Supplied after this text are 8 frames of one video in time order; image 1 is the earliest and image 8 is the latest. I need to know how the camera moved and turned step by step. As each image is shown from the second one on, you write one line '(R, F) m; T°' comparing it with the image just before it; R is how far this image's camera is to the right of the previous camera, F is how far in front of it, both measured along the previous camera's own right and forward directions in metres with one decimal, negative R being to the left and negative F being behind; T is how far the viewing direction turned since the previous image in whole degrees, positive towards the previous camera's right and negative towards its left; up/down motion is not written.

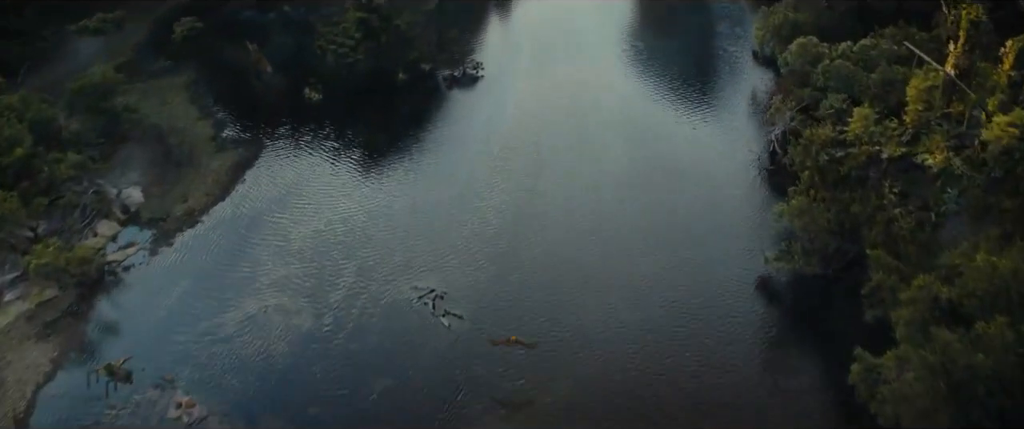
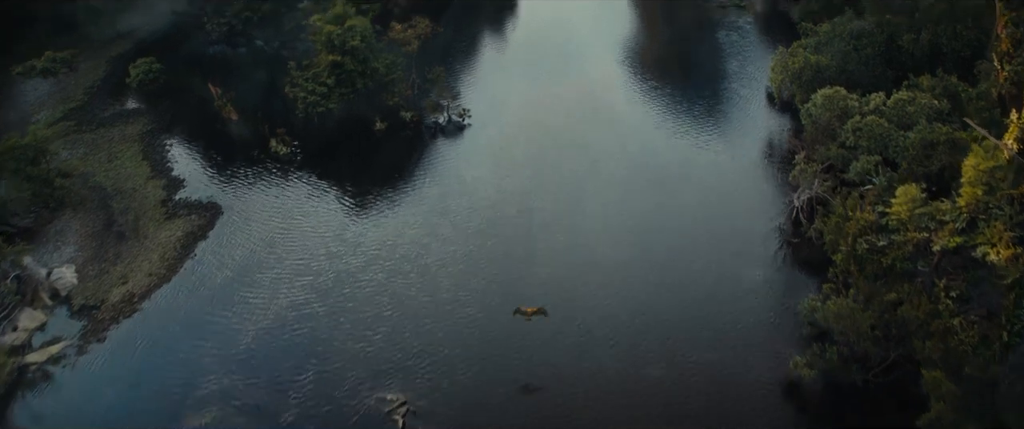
(+0.1, +1.5) m; 0°
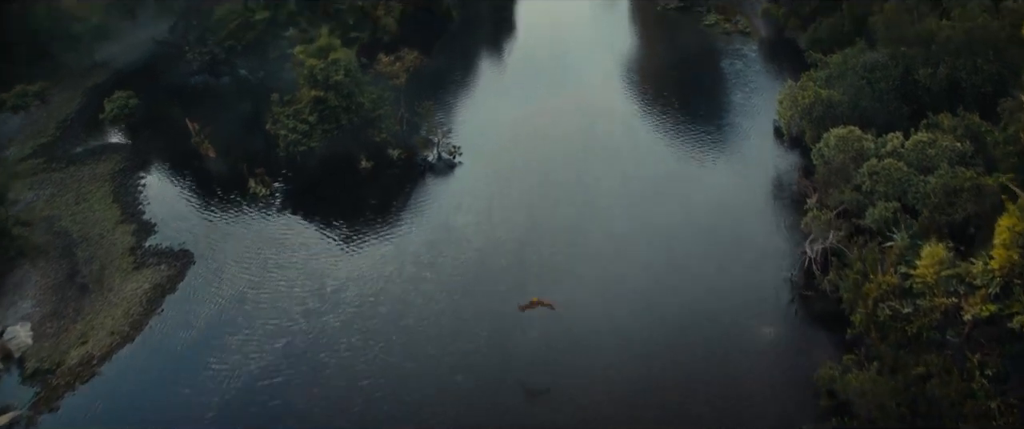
(+0.1, +0.8) m; 0°
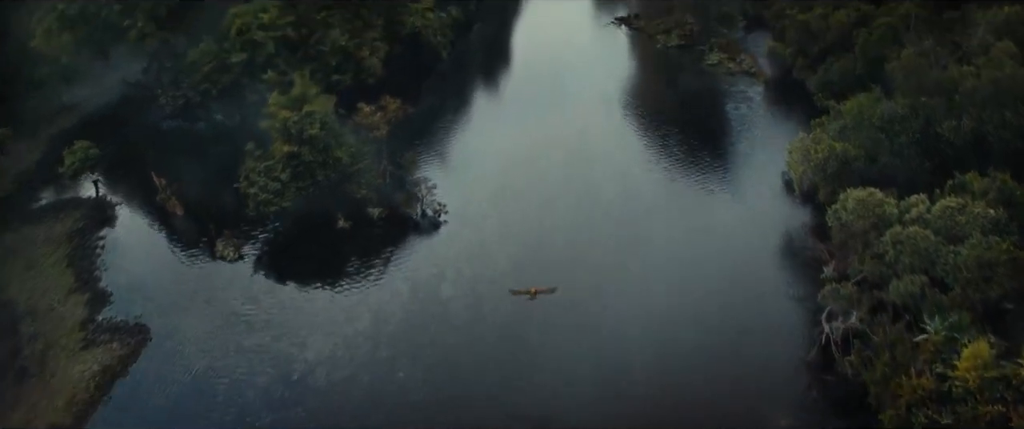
(+0.1, +1.0) m; 0°
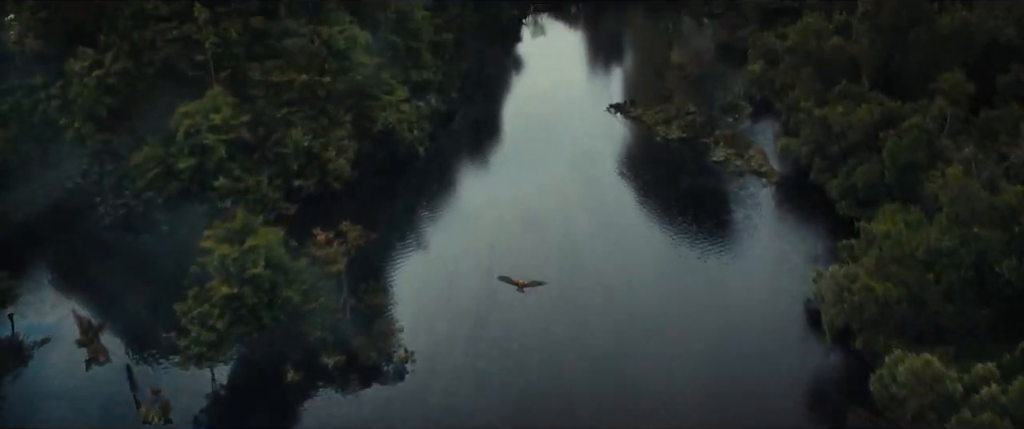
(+0.1, +1.8) m; 0°
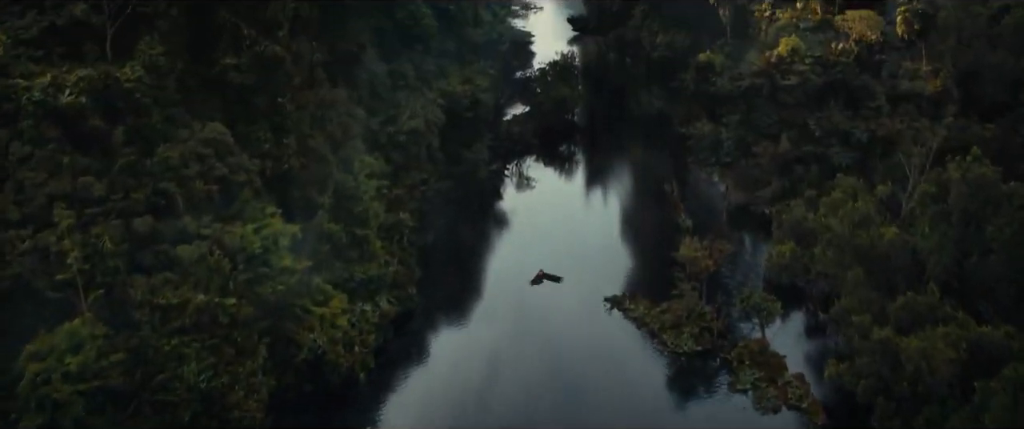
(+0.4, +3.4) m; 0°
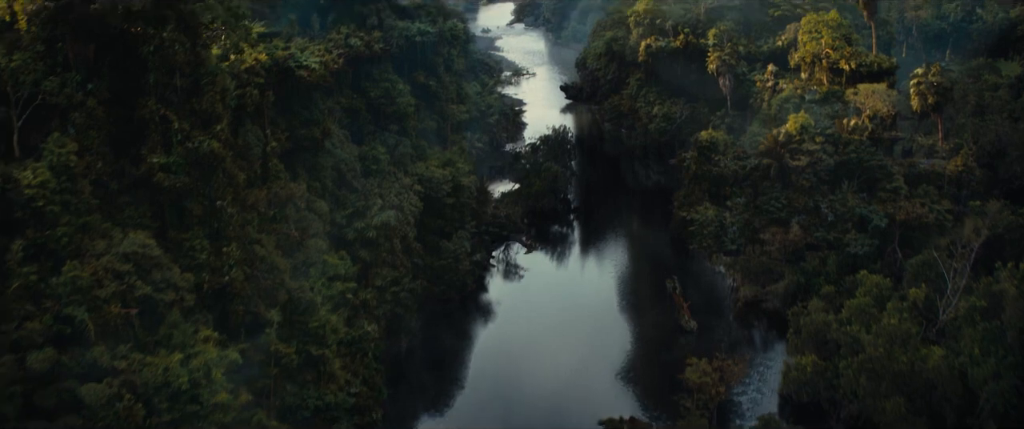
(+0.2, +1.8) m; 0°
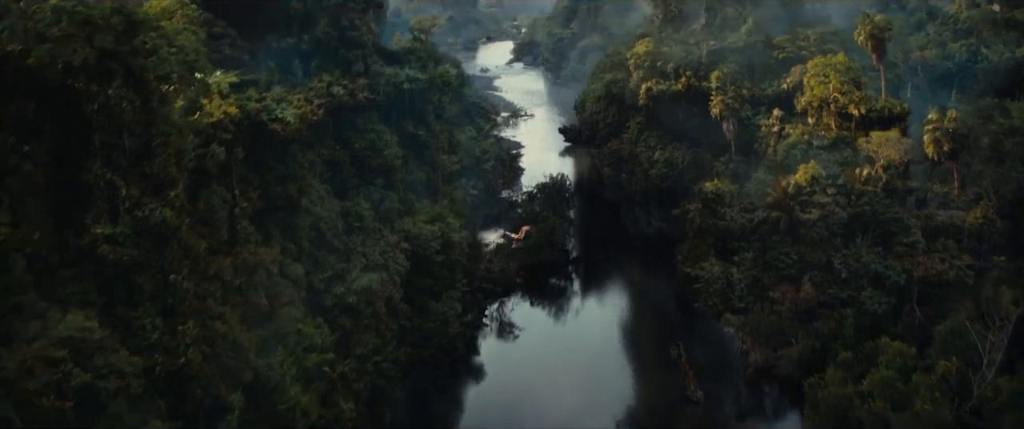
(+0.1, +1.1) m; 0°
